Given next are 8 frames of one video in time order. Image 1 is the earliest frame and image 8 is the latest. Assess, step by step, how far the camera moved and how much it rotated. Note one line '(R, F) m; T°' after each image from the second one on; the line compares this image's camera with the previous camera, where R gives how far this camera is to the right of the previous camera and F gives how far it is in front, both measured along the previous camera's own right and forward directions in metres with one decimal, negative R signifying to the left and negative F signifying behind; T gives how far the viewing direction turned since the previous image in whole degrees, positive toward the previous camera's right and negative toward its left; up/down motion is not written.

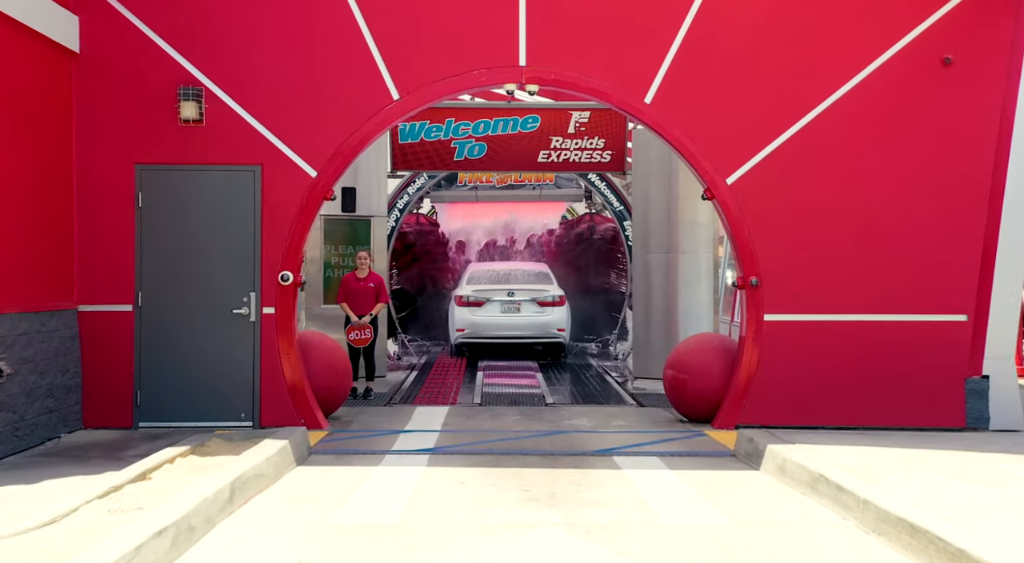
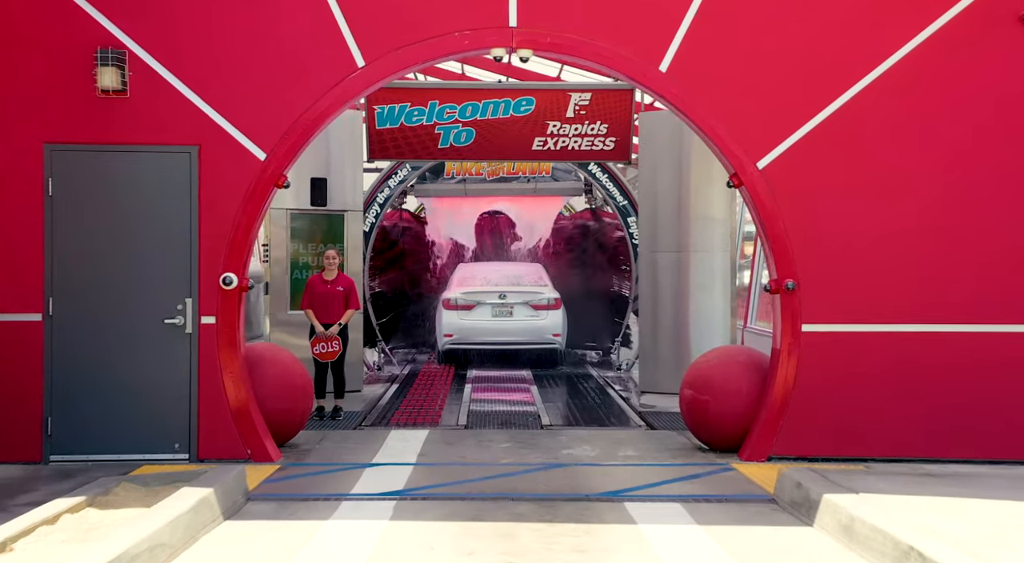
(+0.1, +1.1) m; 0°
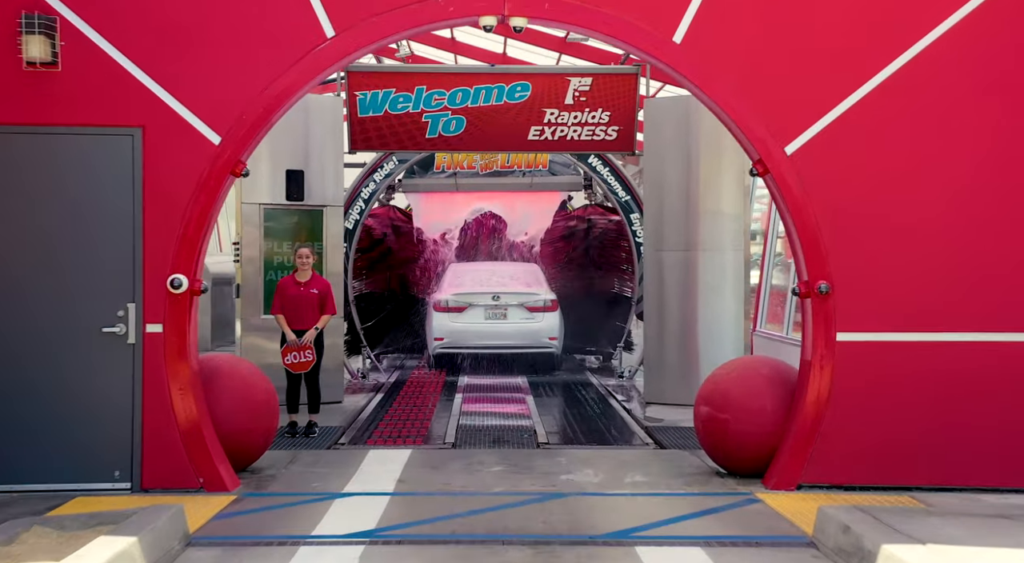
(0.0, +0.7) m; 0°
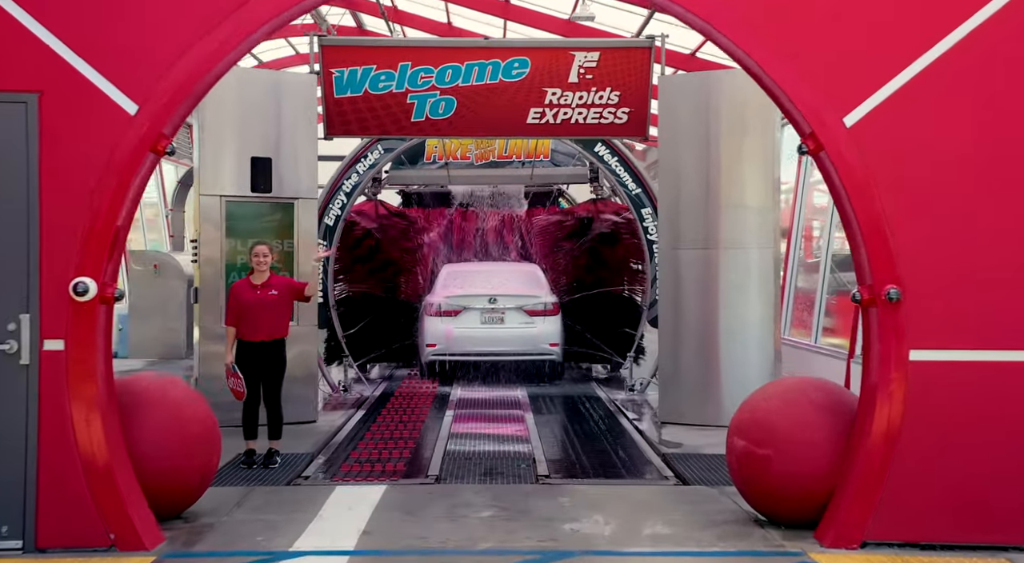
(+0.1, +1.0) m; 0°
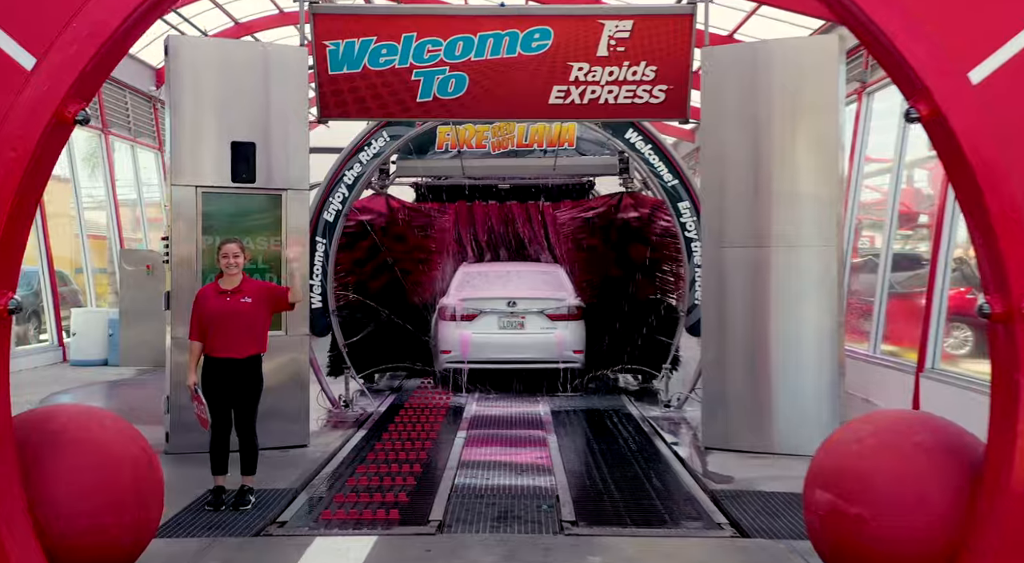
(0.0, +1.0) m; -2°
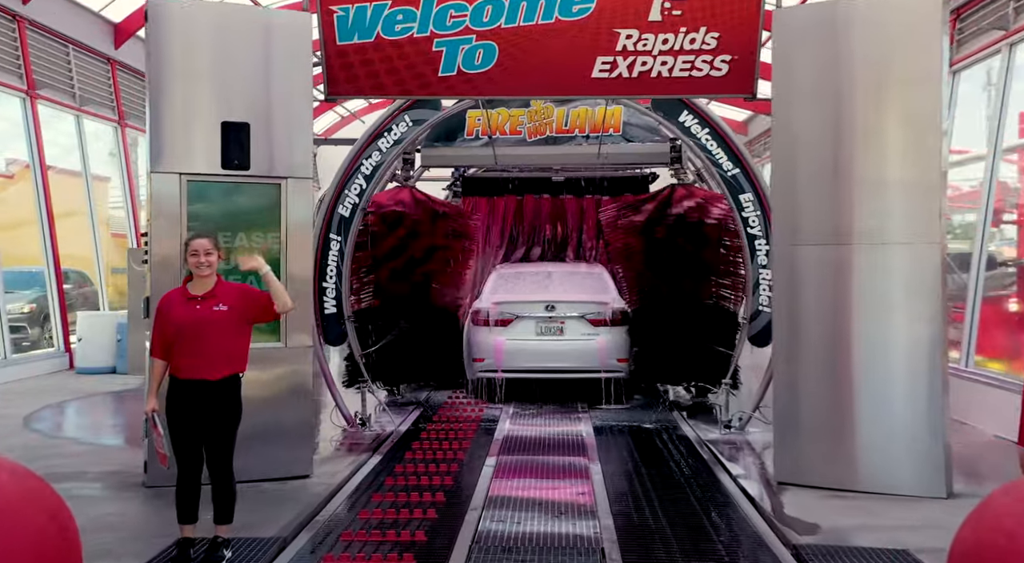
(0.0, +0.9) m; -3°
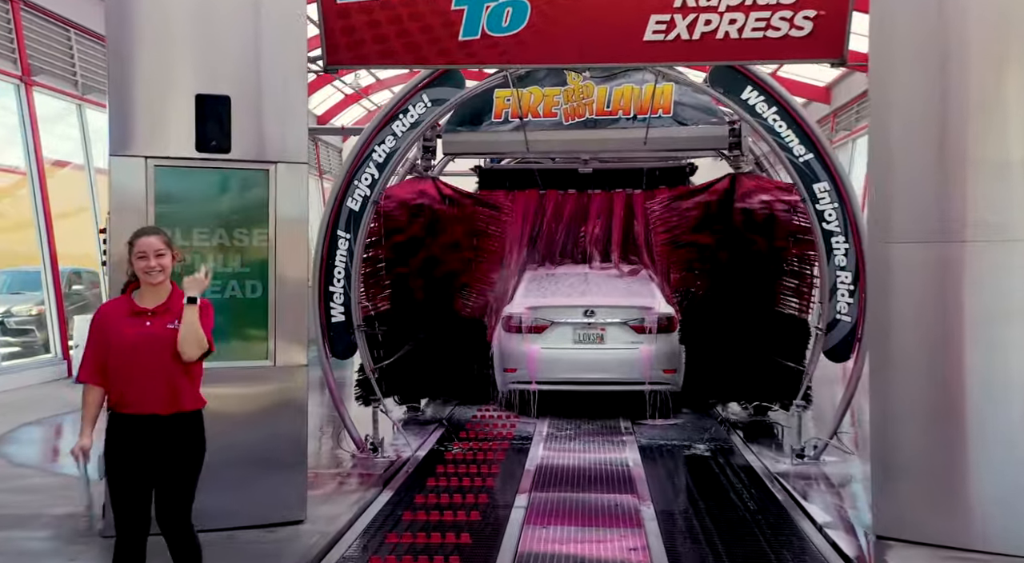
(0.0, +0.9) m; -3°
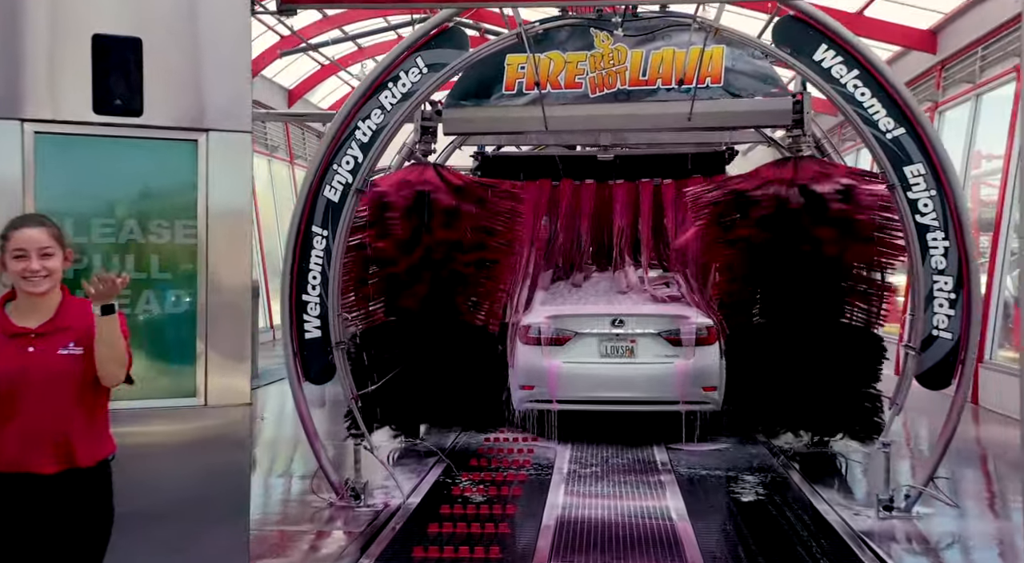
(0.0, +1.2) m; -1°
